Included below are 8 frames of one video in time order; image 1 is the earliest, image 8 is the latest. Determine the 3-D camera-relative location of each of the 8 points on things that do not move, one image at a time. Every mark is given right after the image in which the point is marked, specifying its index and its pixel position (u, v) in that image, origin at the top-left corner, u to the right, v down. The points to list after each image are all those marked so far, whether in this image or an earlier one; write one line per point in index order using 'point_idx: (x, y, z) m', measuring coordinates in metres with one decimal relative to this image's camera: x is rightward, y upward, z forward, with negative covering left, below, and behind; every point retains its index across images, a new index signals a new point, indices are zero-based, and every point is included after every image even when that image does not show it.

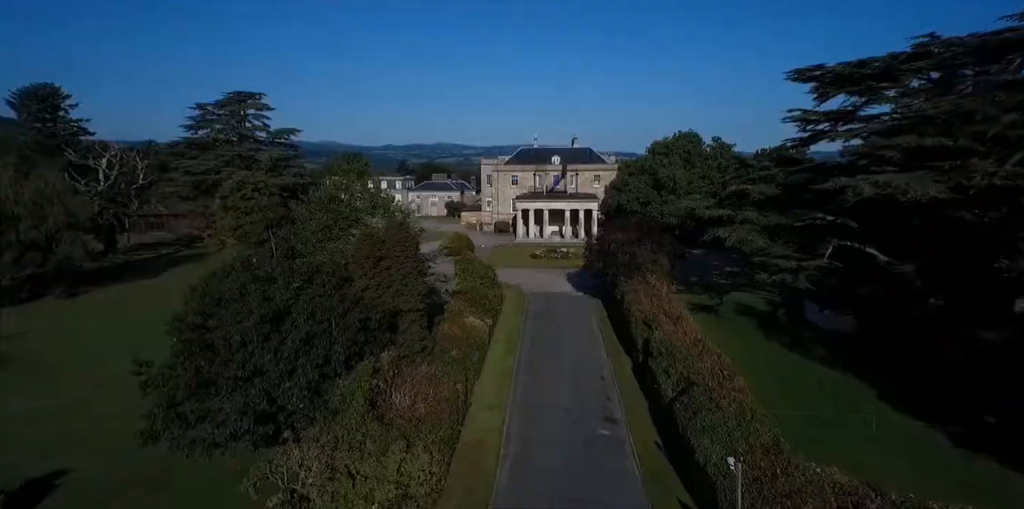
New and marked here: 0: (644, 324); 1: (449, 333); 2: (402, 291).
0: (+5.9, -3.1, +19.4) m
1: (-2.6, -3.2, +17.7) m
2: (-3.7, -1.3, +14.5) m
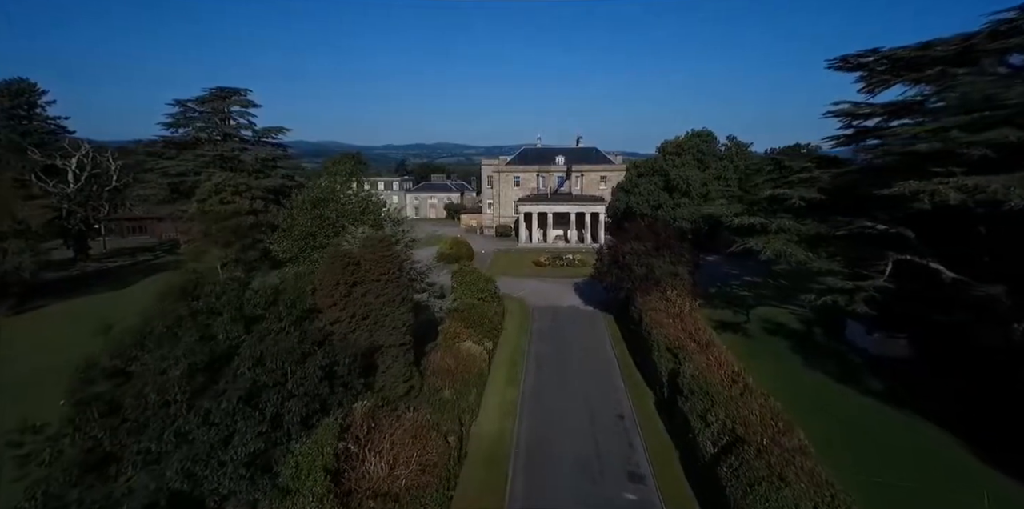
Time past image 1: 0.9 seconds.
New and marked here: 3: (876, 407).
0: (+6.0, -3.7, +16.7) m
1: (-2.5, -3.8, +15.1) m
2: (-3.5, -1.9, +11.9) m
3: (+11.8, -4.9, +14.2) m
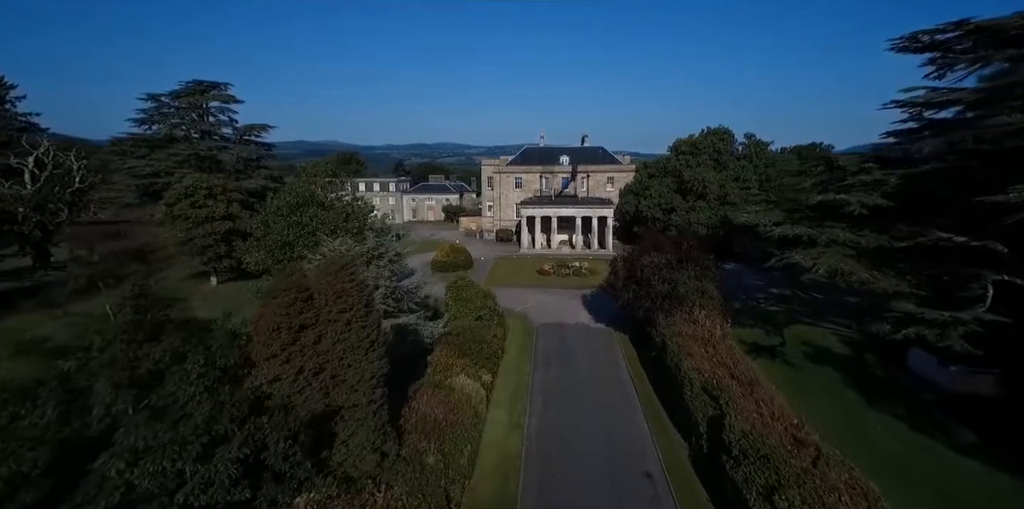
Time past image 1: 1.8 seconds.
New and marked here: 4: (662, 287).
0: (+6.1, -4.3, +13.7) m
1: (-2.4, -4.4, +12.1) m
2: (-3.5, -2.5, +8.9) m
3: (+11.8, -5.6, +11.2) m
4: (+6.7, -1.5, +19.7) m
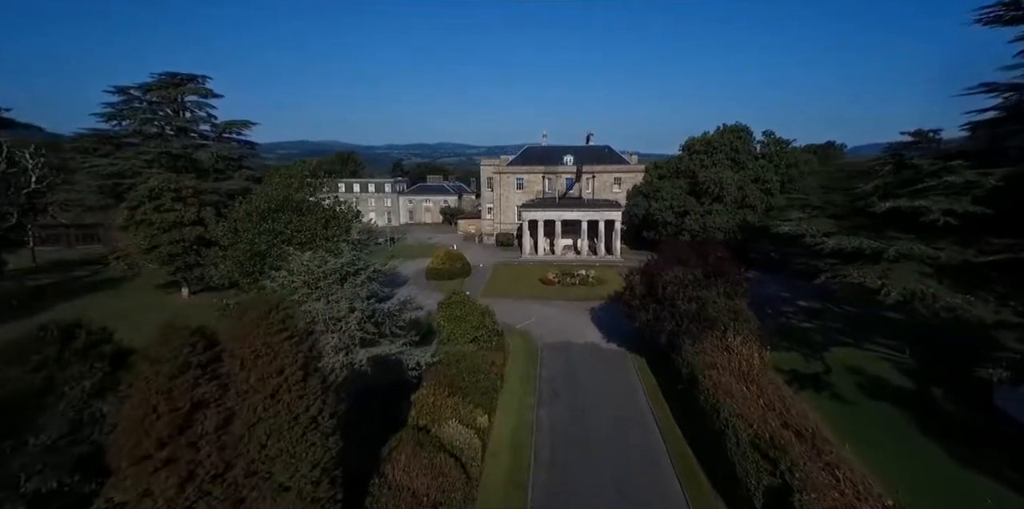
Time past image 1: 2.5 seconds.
0: (+6.1, -4.9, +10.9) m
1: (-2.4, -5.0, +9.3) m
2: (-3.4, -3.0, +6.1) m
3: (+11.9, -6.1, +8.4) m
4: (+6.8, -2.0, +16.9) m
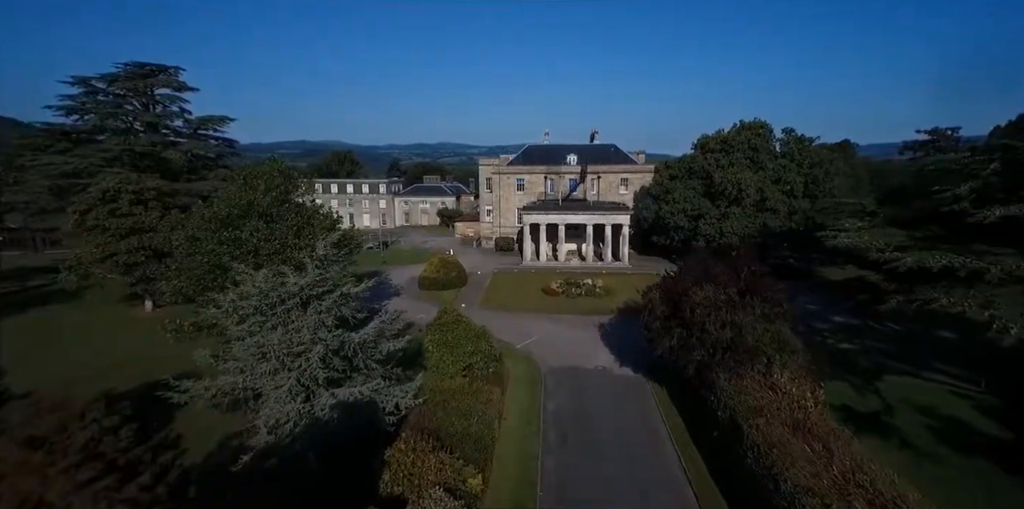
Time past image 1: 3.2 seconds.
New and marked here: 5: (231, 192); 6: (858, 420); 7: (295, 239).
0: (+6.1, -5.4, +8.1) m
1: (-2.4, -5.5, +6.5) m
2: (-3.5, -3.5, +3.3) m
3: (+11.9, -6.6, +5.6) m
4: (+6.8, -2.6, +14.1) m
5: (-12.0, +2.7, +18.7) m
6: (+11.0, -5.3, +13.8) m
7: (-9.1, +0.6, +18.4) m
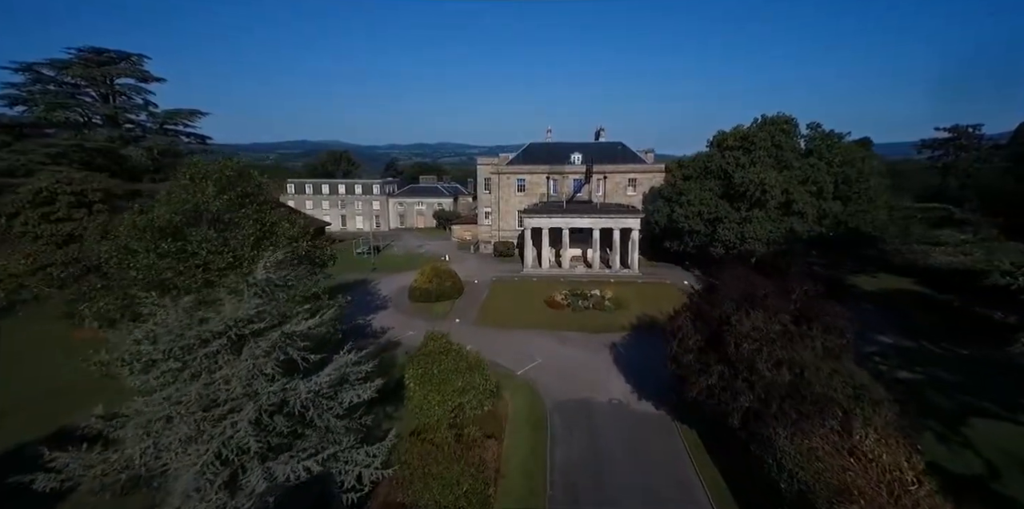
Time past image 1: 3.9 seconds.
0: (+6.1, -5.9, +5.1) m
1: (-2.4, -6.0, +3.5) m
2: (-3.5, -4.0, +0.3) m
3: (+11.8, -7.2, +2.6) m
4: (+6.7, -3.1, +11.1) m
5: (-12.0, +2.1, +15.7) m
6: (+11.0, -5.8, +10.8) m
7: (-9.1, +0.1, +15.3) m
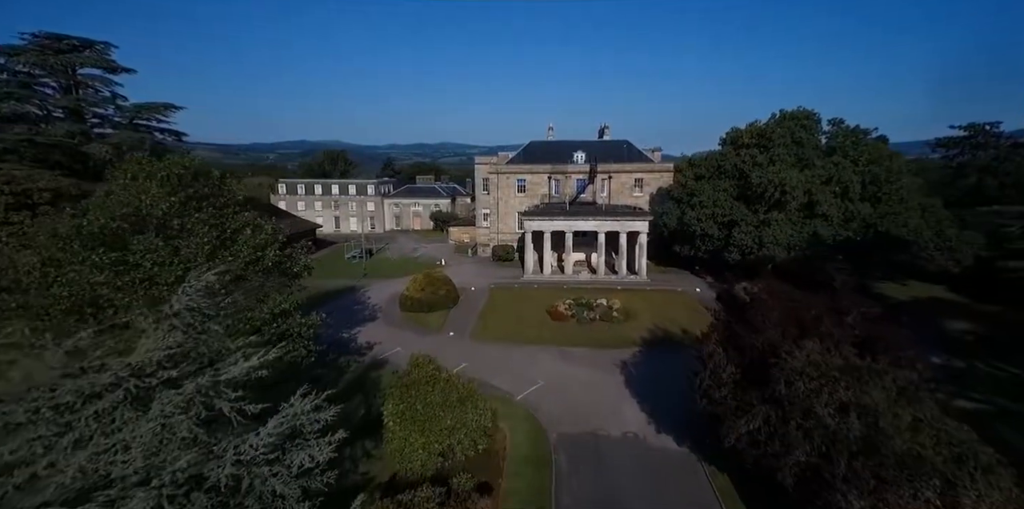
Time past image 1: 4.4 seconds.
0: (+6.0, -6.3, +2.8) m
1: (-2.4, -6.4, +1.2) m
2: (-3.5, -4.4, -2.0) m
3: (+11.8, -7.5, +0.3) m
4: (+6.7, -3.4, +8.8) m
5: (-12.0, +1.8, +13.4) m
6: (+10.9, -6.2, +8.5) m
7: (-9.1, -0.3, +13.1) m
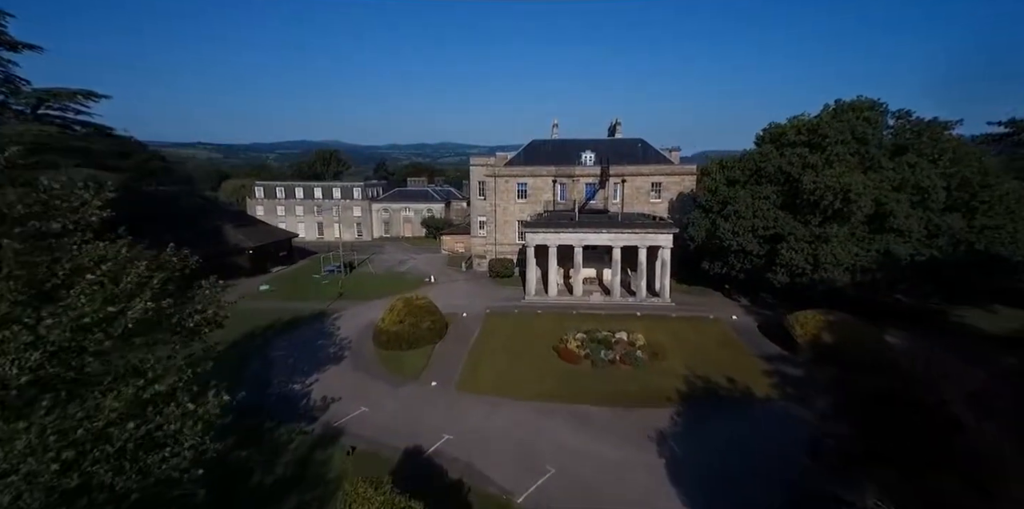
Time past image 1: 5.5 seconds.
0: (+6.0, -7.4, -2.3) m
1: (-2.5, -7.5, -3.9) m
2: (-3.5, -5.5, -7.1) m
3: (+11.8, -8.7, -4.9) m
4: (+6.7, -4.6, +3.7) m
5: (-12.0, +0.6, +8.3) m
6: (+10.9, -7.3, +3.4) m
7: (-9.2, -1.4, +7.9) m
